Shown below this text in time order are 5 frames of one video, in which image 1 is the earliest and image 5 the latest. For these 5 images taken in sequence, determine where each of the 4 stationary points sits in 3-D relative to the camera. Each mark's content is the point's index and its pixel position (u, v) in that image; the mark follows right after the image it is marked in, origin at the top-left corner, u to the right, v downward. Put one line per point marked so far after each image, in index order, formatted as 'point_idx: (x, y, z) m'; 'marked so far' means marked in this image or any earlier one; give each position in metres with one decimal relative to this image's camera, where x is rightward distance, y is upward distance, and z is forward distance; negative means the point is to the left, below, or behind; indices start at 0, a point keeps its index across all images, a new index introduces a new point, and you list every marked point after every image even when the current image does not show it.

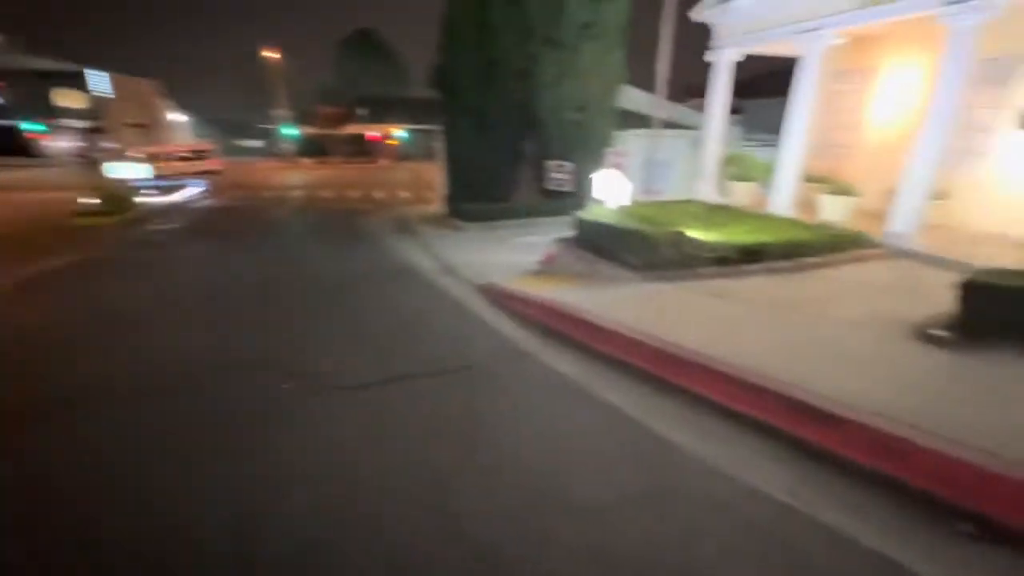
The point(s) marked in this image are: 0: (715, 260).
0: (+4.1, +0.6, +9.5) m
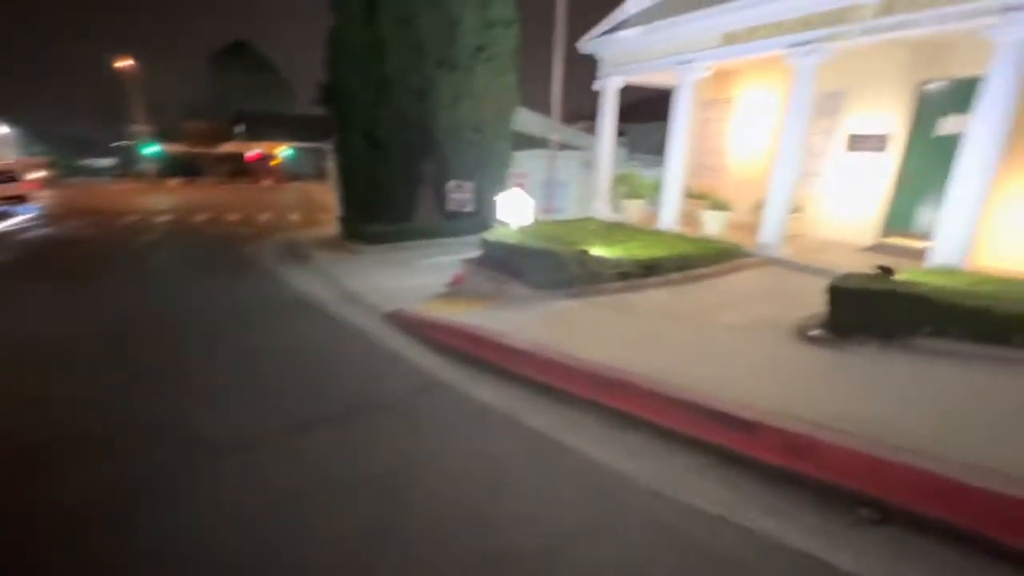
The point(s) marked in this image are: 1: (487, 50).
0: (+2.2, +0.3, +9.9) m
1: (-0.9, +8.0, +15.8) m
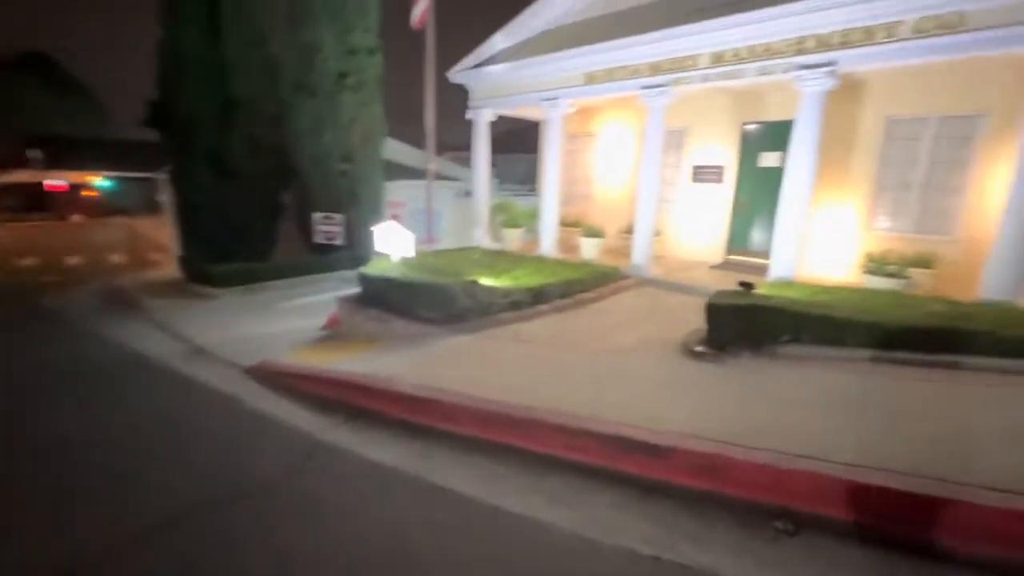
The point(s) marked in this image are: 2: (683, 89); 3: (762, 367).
0: (-0.1, -0.4, +9.8) m
1: (-5.2, +6.8, +15.1) m
2: (+4.1, +4.8, +11.2) m
3: (+3.6, -1.1, +6.7) m
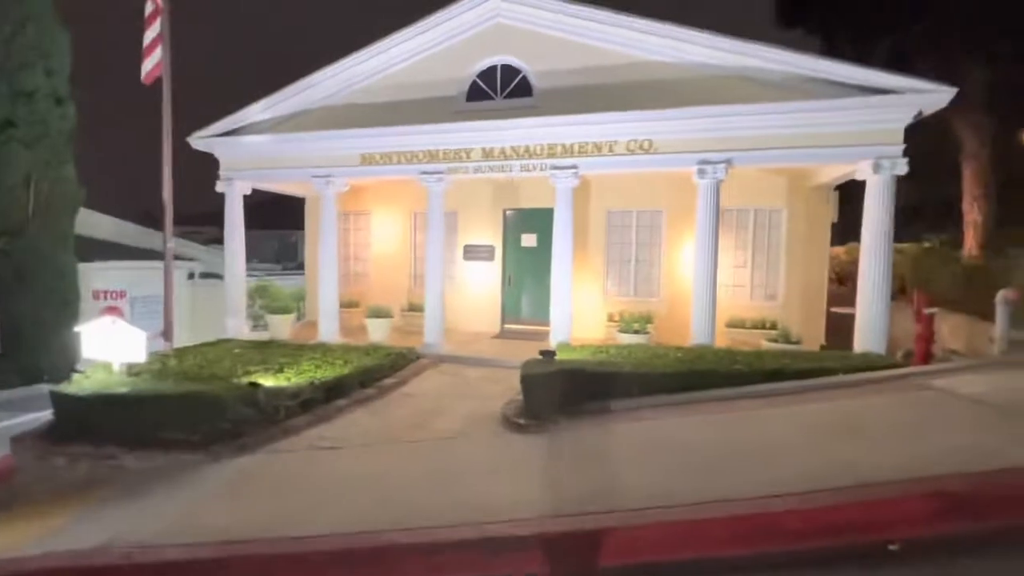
0: (-3.8, -2.1, +8.3) m
1: (-11.6, +3.9, +11.2) m
2: (-1.4, +2.9, +12.2) m
3: (+1.0, -2.2, +7.4) m
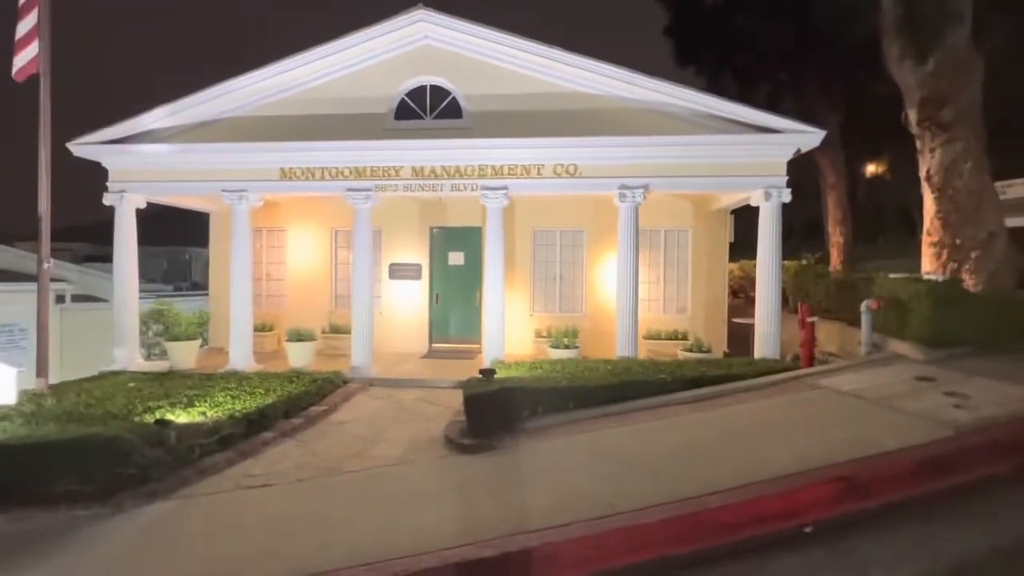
0: (-4.7, -2.5, +7.5) m
1: (-13.1, +3.3, +9.2) m
2: (-3.2, +2.4, +12.0) m
3: (+0.1, -2.5, +7.5) m
